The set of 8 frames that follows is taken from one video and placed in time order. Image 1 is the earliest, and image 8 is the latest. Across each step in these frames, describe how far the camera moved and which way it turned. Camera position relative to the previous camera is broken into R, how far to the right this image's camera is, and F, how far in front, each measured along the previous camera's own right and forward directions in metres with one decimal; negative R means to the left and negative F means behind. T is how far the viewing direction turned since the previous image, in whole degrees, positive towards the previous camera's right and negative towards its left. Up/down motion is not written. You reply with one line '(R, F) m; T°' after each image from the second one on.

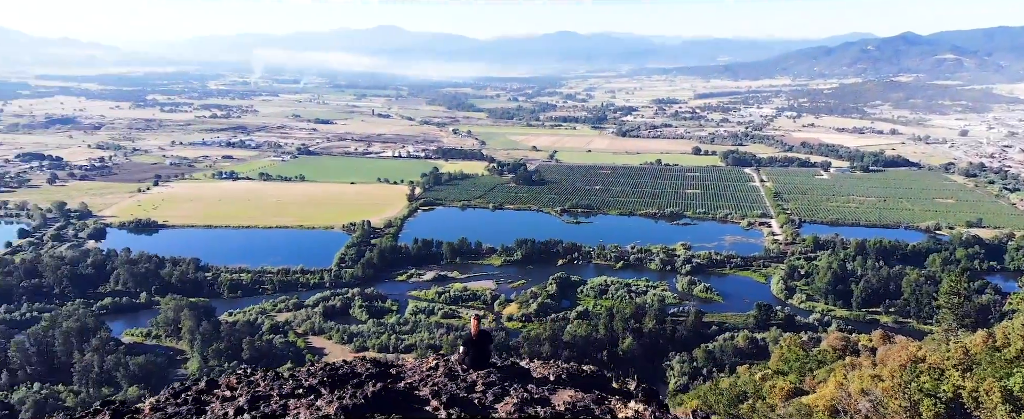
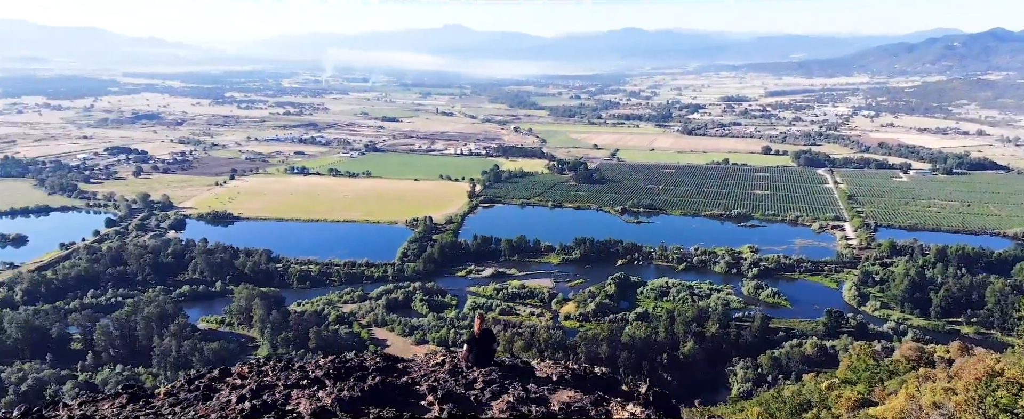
(+0.3, -0.1) m; -5°
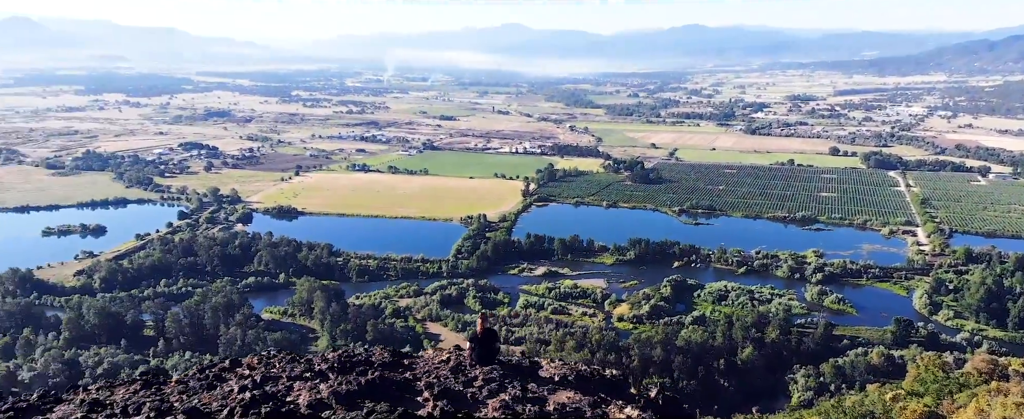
(+0.3, -0.1) m; -5°
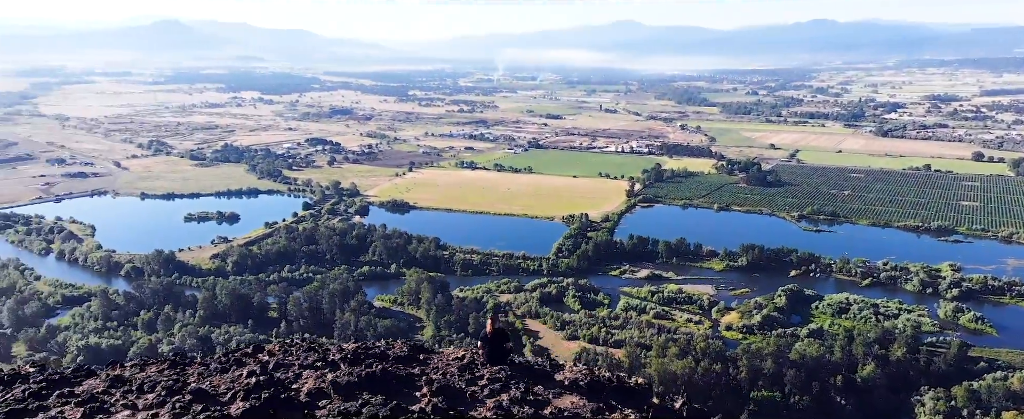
(+0.6, 0.0) m; -9°
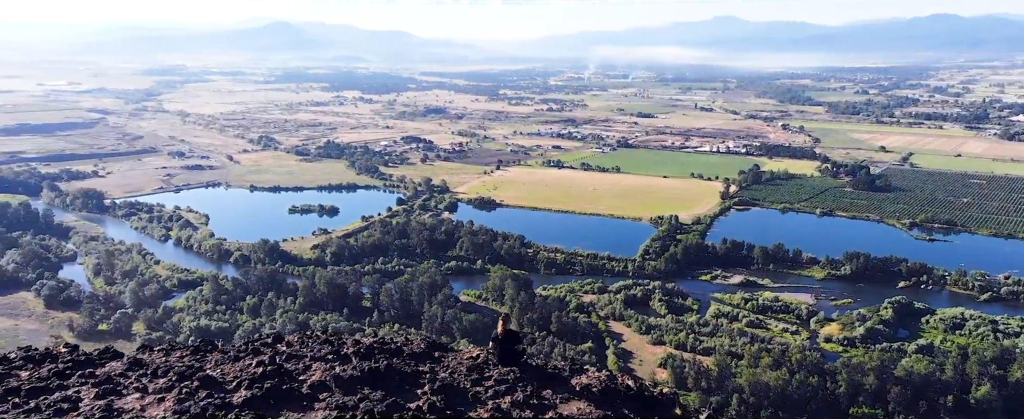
(+0.5, +0.1) m; -7°
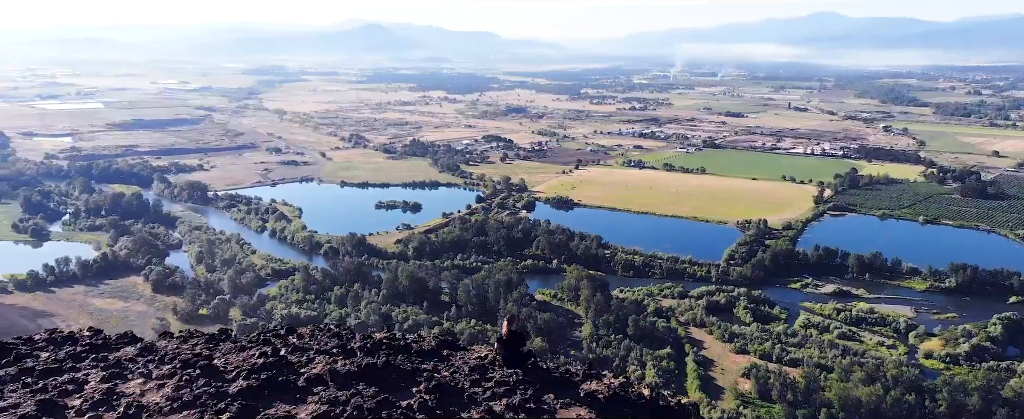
(+0.4, +0.1) m; -7°
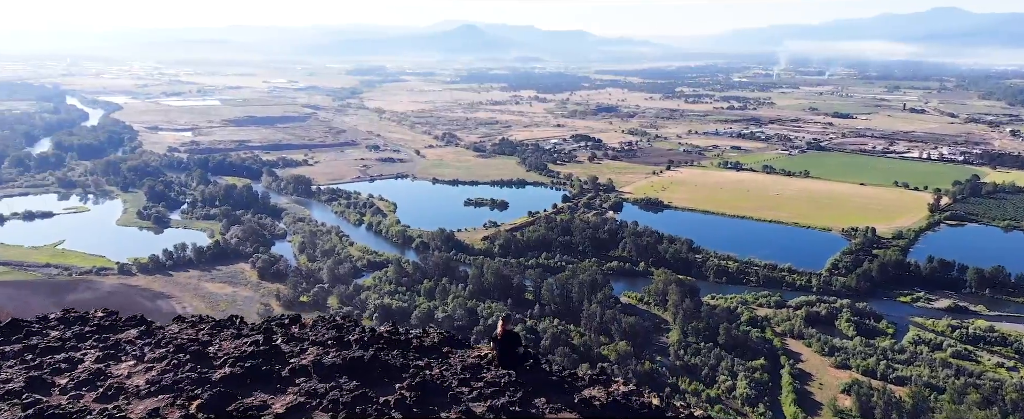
(+0.5, +0.2) m; -8°
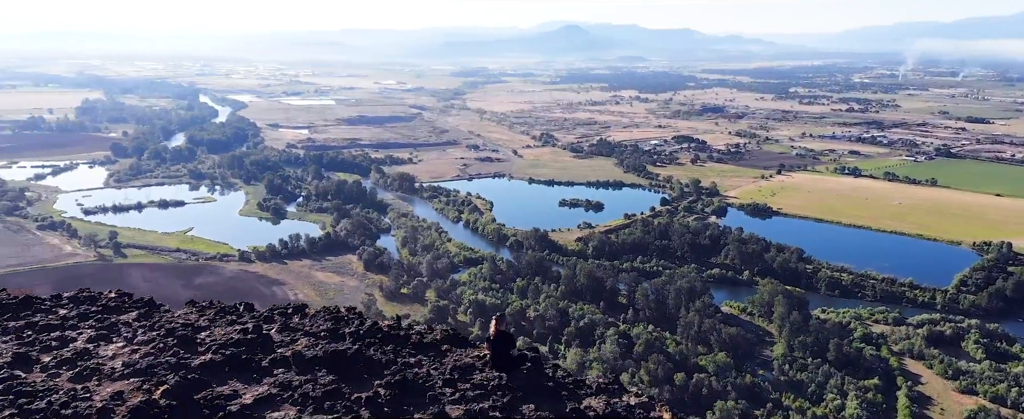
(+0.6, +0.3) m; -8°
